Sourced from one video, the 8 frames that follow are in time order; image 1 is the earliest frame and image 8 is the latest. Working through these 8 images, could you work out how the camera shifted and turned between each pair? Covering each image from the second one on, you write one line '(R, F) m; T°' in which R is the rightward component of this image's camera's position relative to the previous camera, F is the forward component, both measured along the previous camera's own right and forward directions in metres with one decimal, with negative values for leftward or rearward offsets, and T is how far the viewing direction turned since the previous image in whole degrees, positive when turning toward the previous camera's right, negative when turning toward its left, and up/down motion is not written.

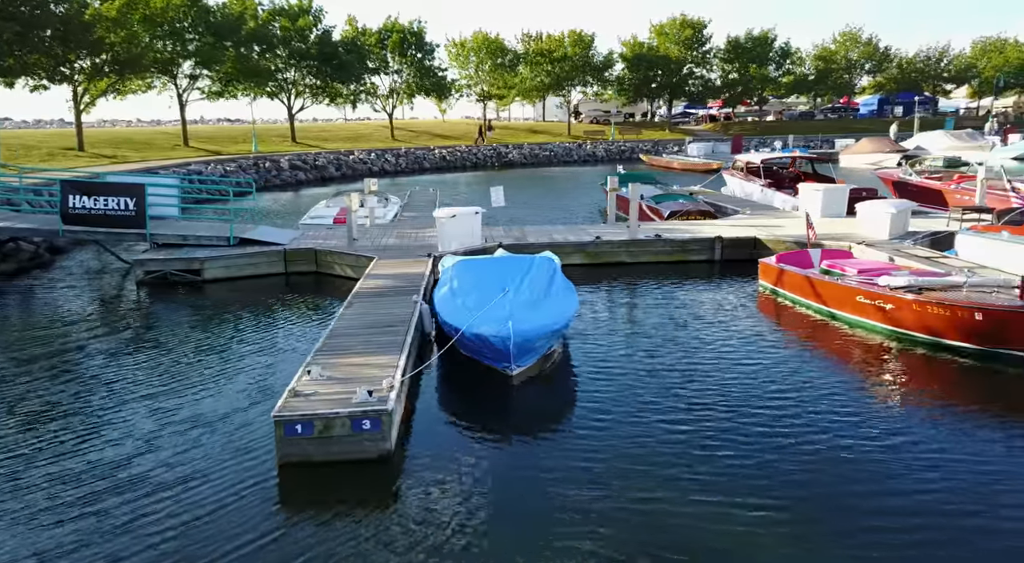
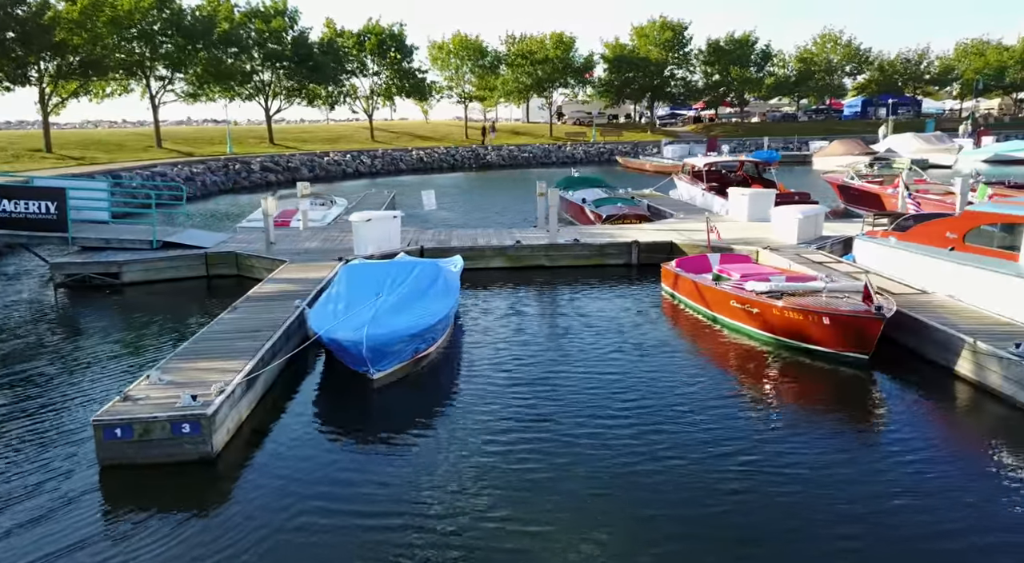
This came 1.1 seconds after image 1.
(+2.2, -0.4) m; 0°
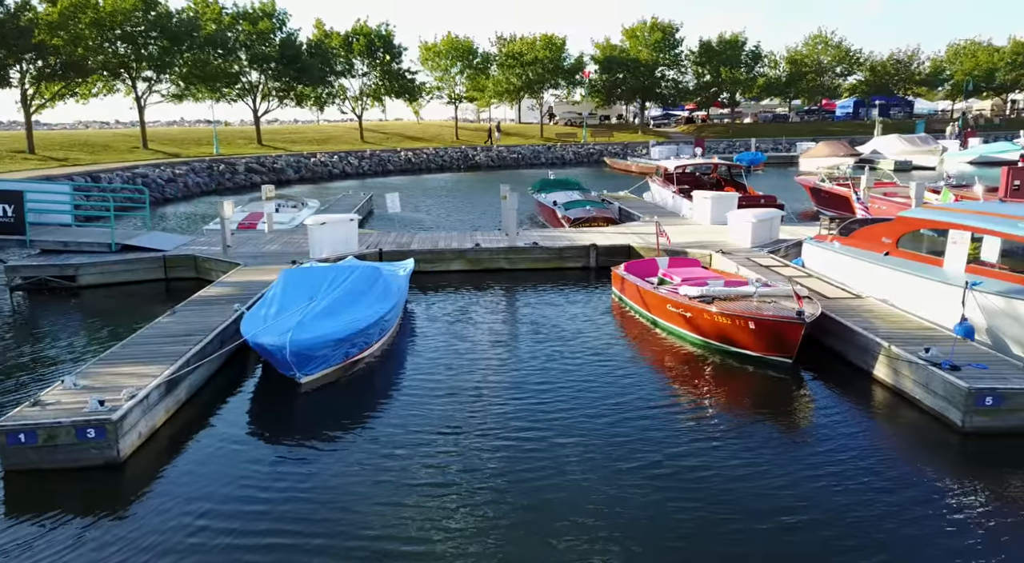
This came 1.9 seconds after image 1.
(+1.2, -0.2) m; 0°
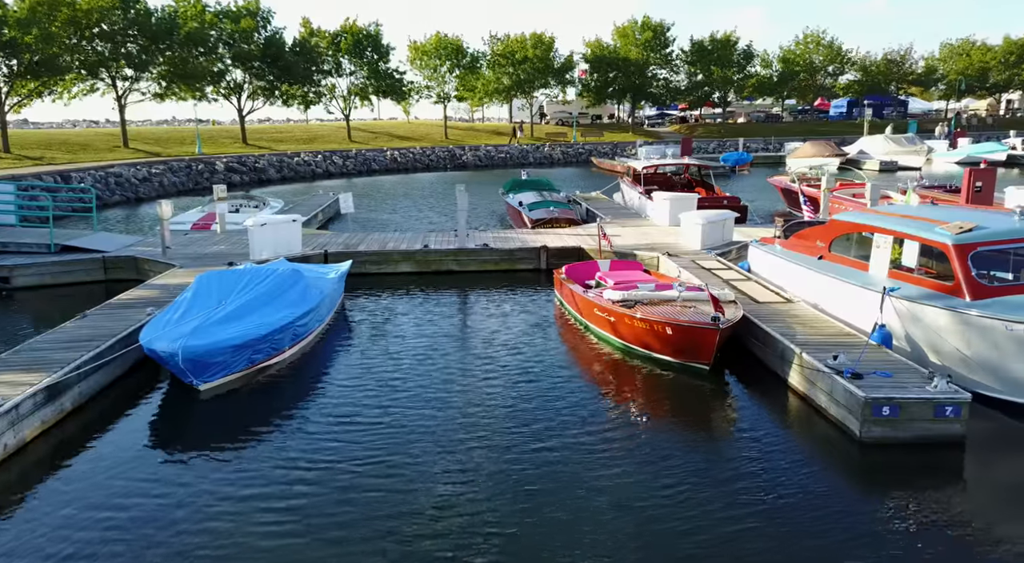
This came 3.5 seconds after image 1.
(+1.5, +0.3) m; 0°
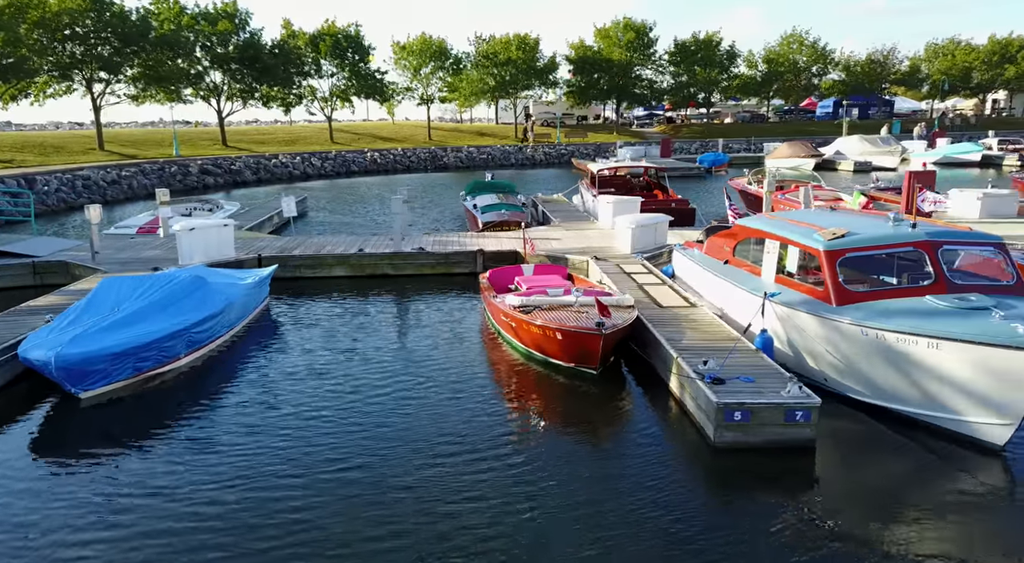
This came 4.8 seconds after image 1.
(+1.8, -0.1) m; 0°
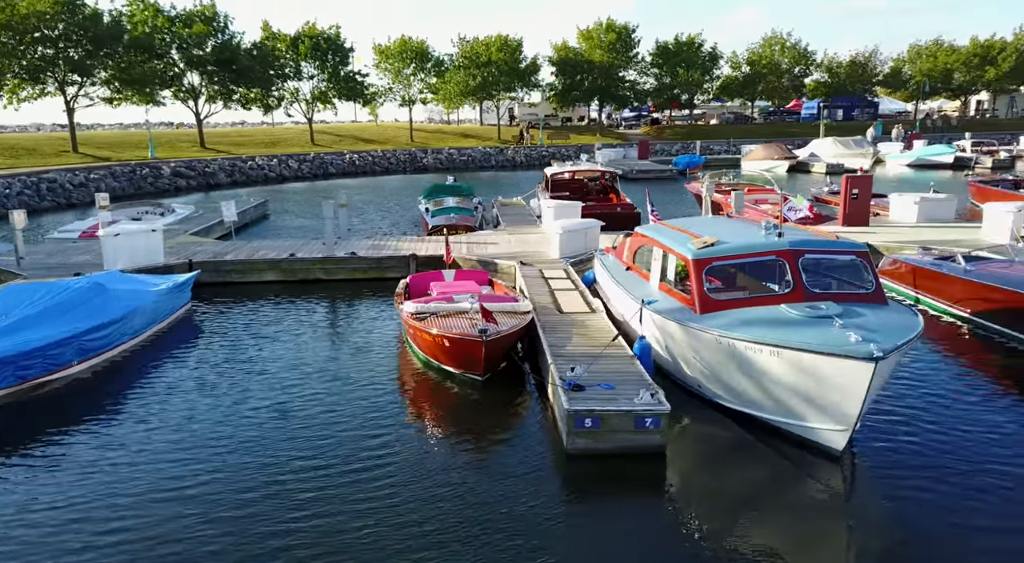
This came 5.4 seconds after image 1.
(+1.8, -0.1) m; 0°
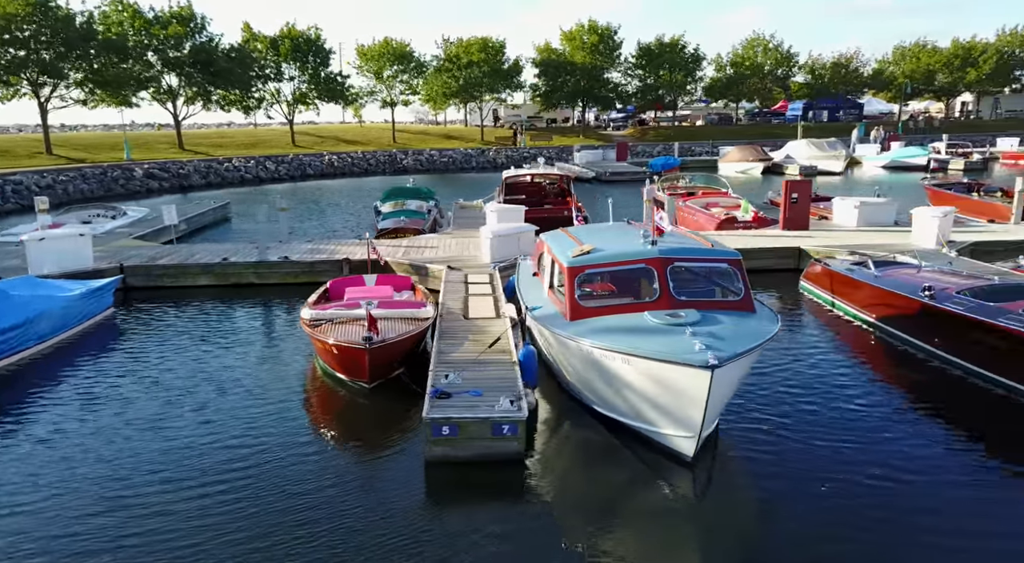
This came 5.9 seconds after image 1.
(+1.8, -0.1) m; 0°
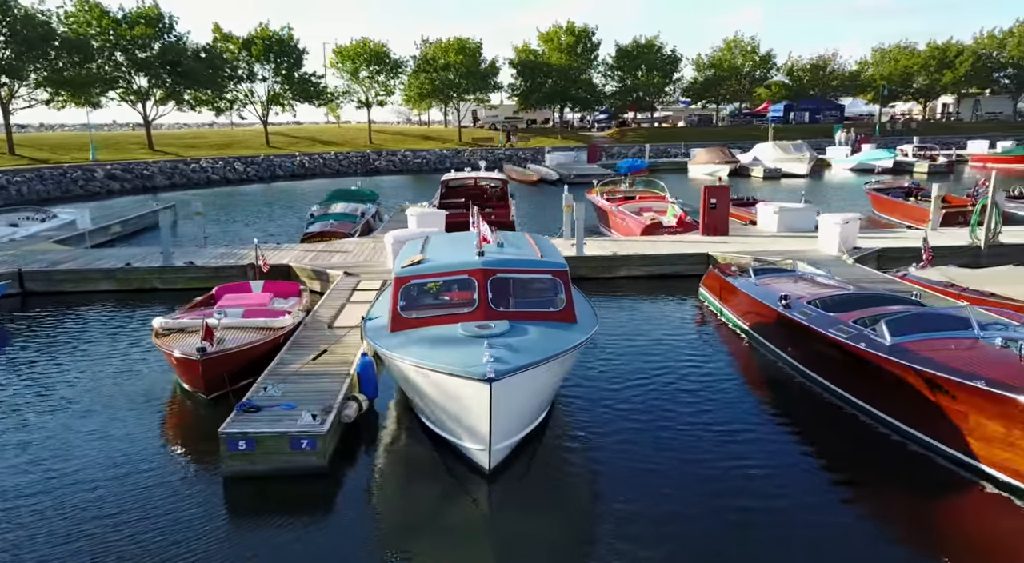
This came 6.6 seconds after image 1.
(+2.5, +0.1) m; 0°
